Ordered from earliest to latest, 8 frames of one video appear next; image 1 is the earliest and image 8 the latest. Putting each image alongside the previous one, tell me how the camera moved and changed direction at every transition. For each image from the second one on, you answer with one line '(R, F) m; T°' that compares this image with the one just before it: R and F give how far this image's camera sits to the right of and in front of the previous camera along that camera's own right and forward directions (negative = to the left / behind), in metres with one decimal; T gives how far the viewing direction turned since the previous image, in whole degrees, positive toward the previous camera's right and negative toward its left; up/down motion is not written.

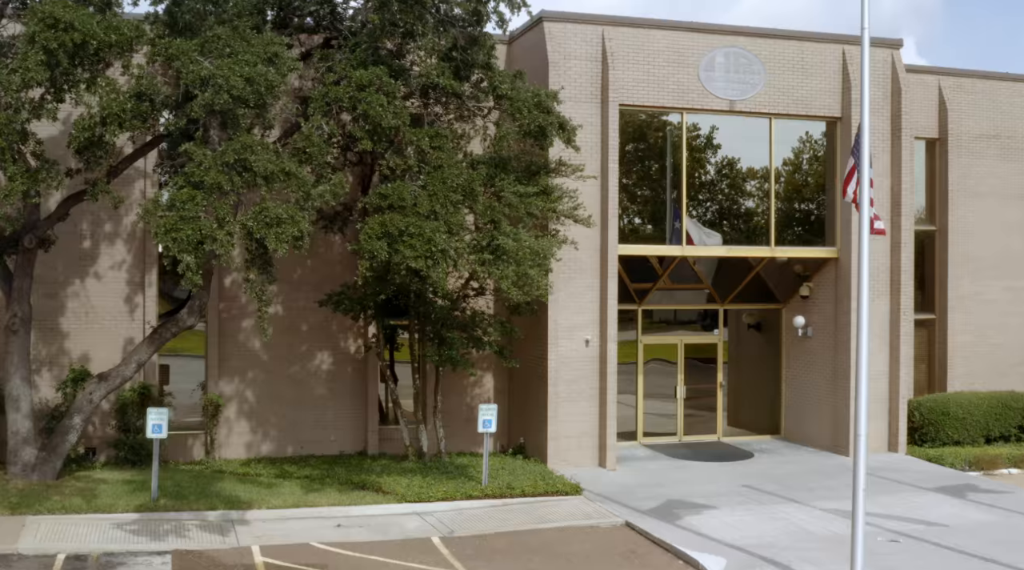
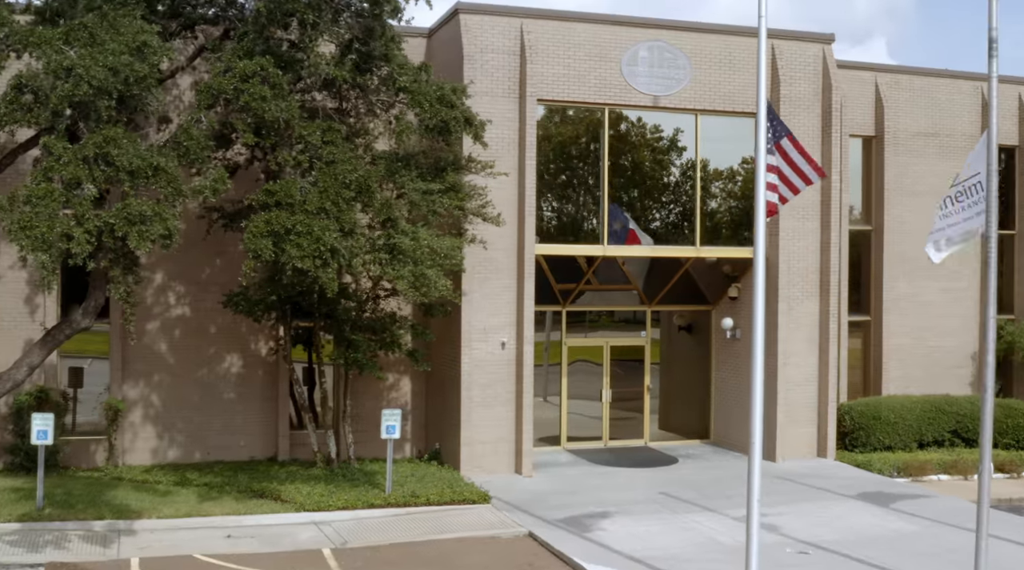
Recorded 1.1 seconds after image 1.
(+1.2, +0.6) m; +1°
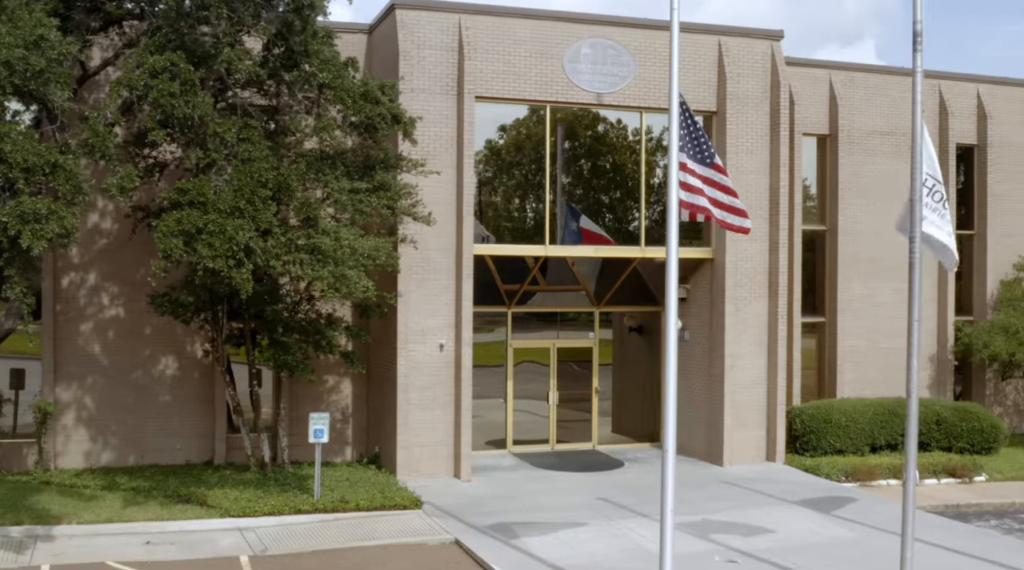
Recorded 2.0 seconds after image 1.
(+1.0, +0.3) m; 0°
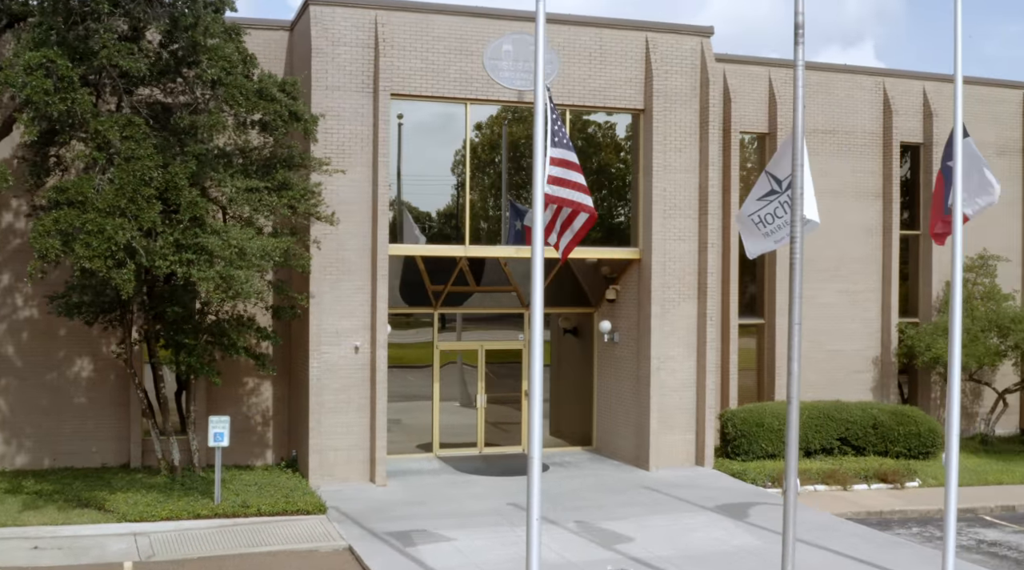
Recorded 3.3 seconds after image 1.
(+1.6, +0.3) m; -1°
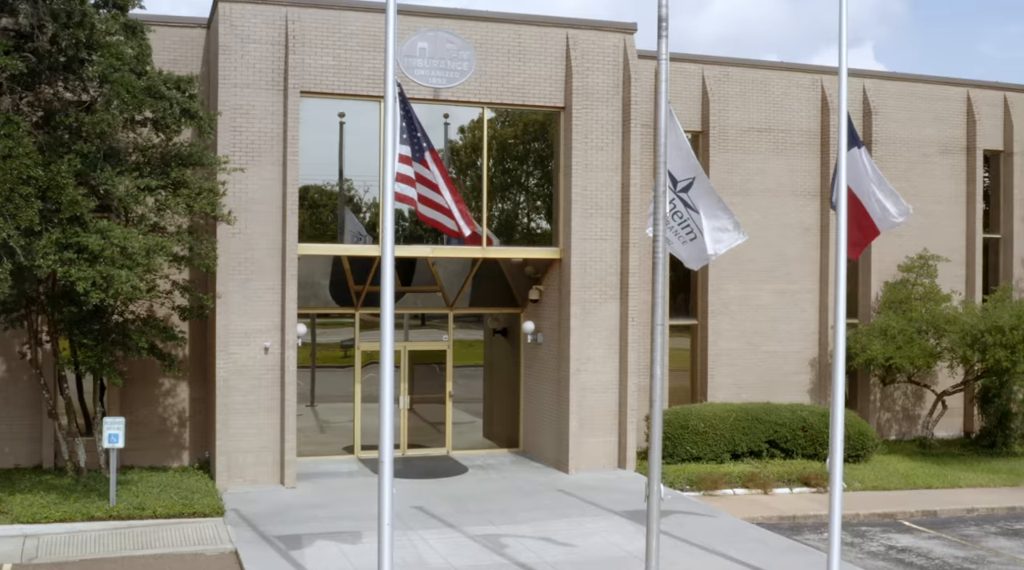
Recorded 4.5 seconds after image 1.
(+1.7, +0.2) m; -1°
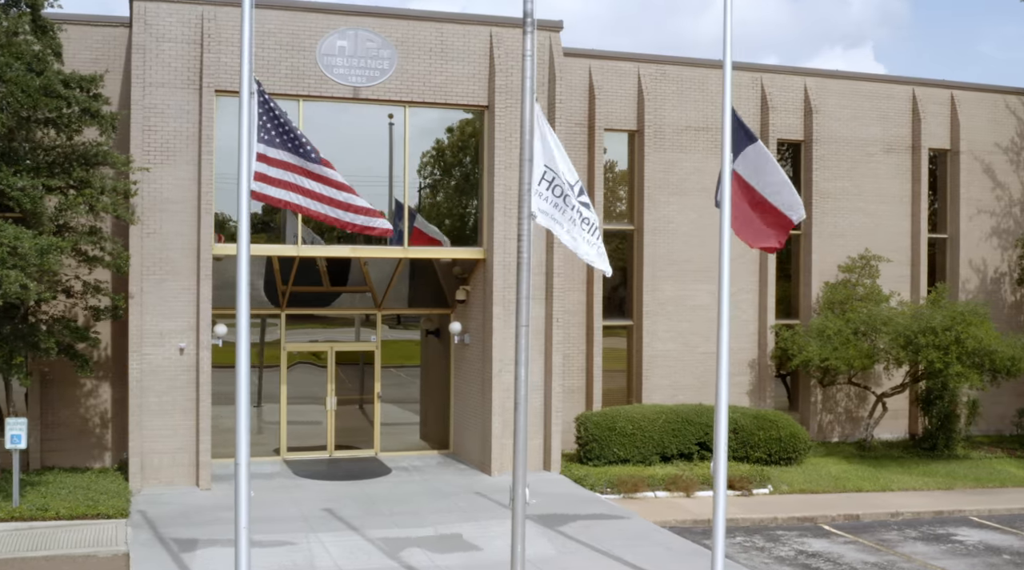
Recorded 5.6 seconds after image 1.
(+1.6, +0.2) m; -1°
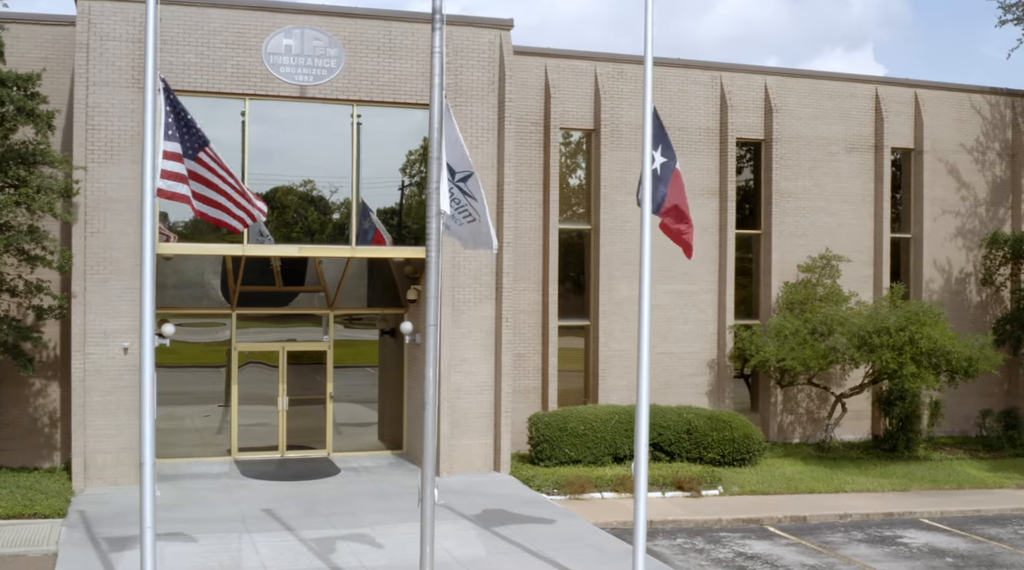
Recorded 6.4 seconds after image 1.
(+1.0, +0.1) m; -1°
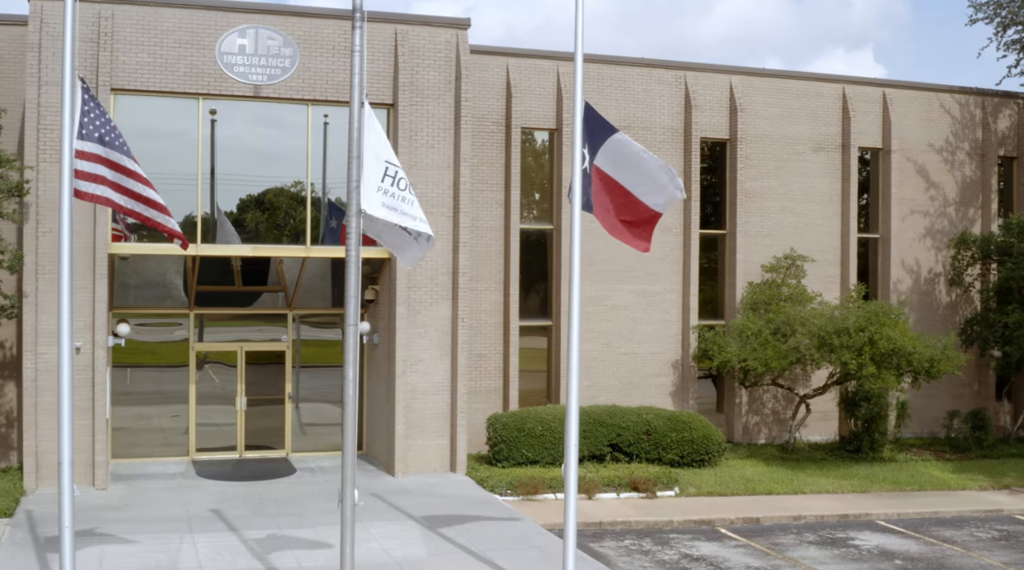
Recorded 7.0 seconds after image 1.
(+0.9, +0.1) m; 0°
